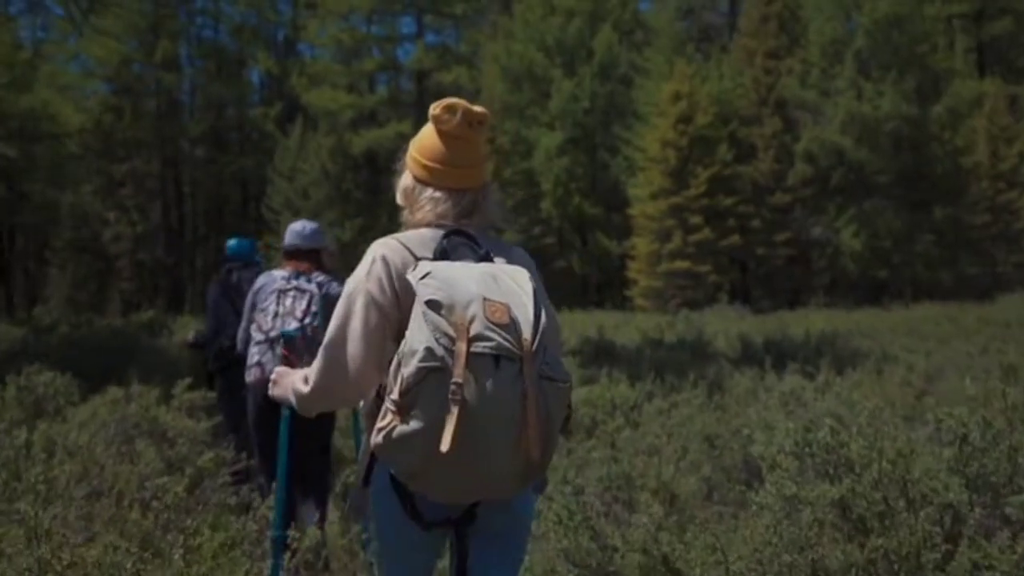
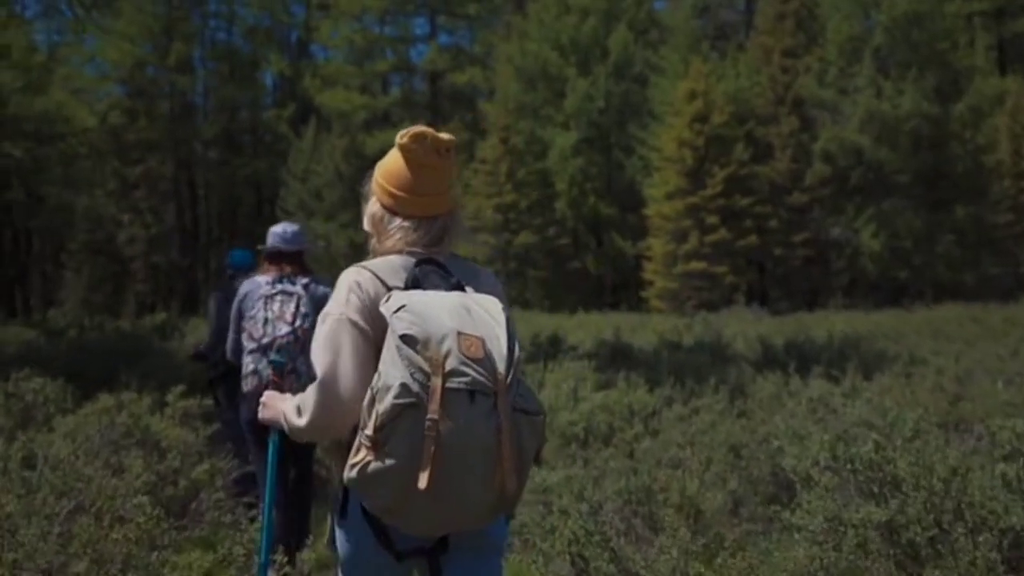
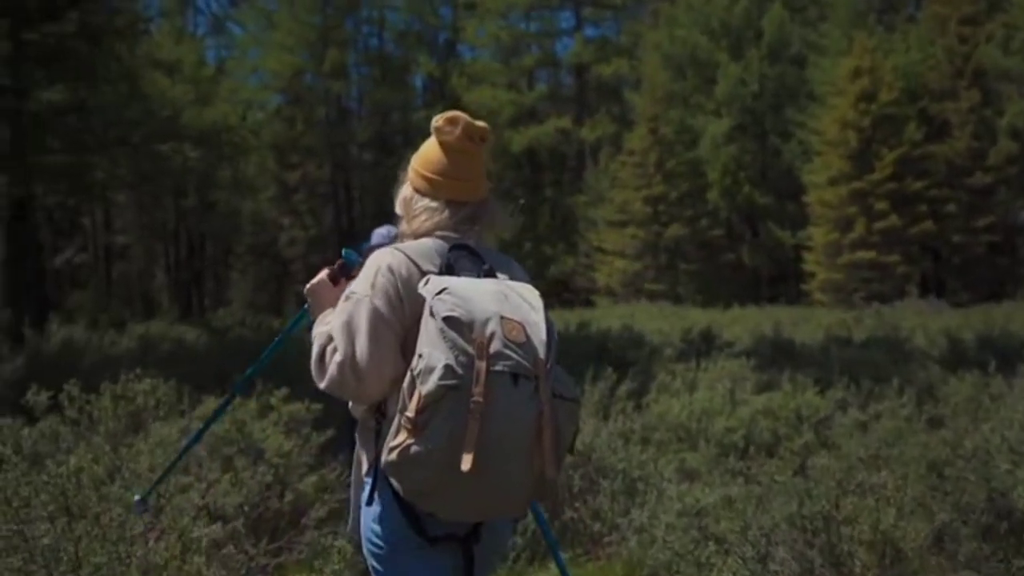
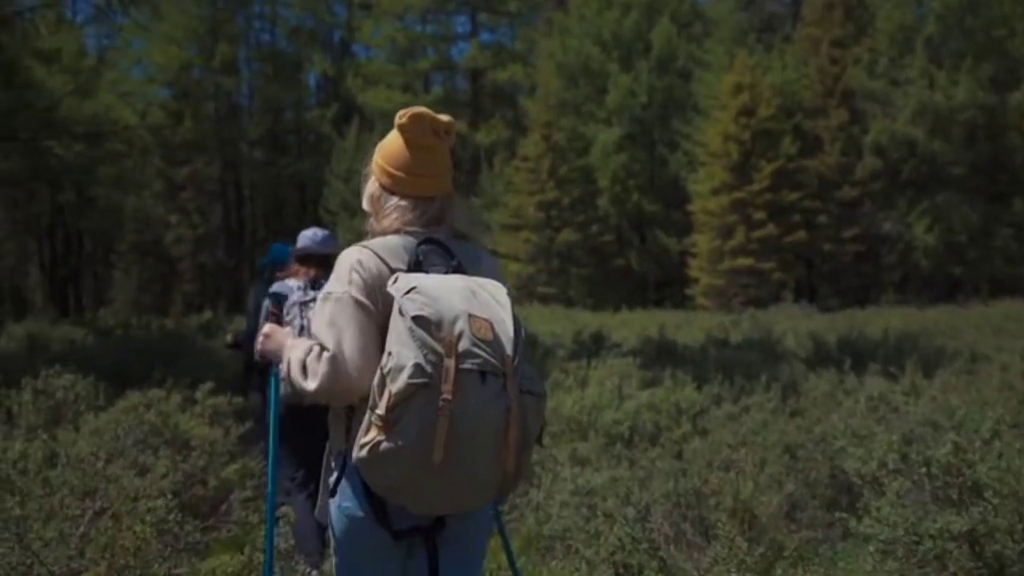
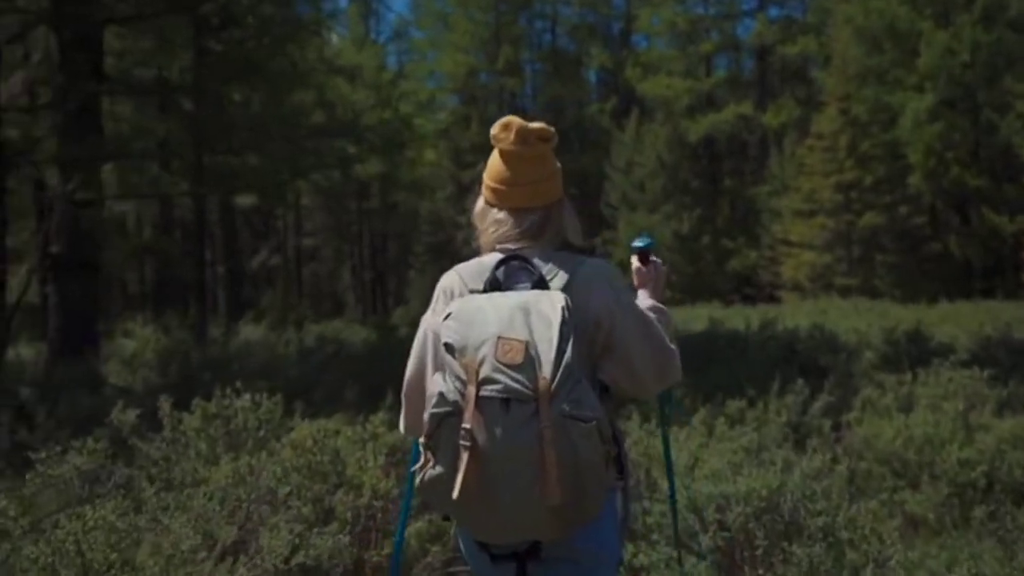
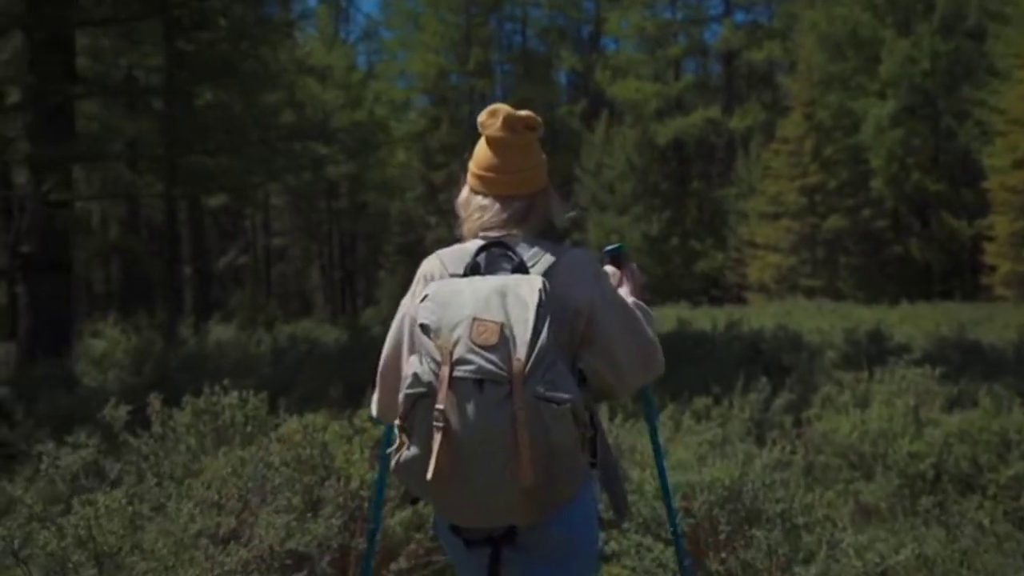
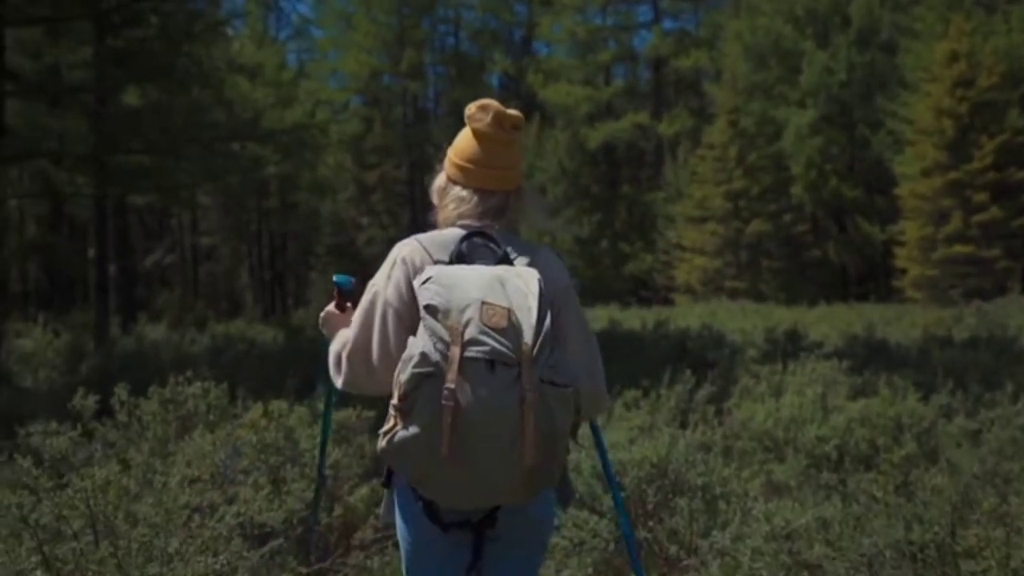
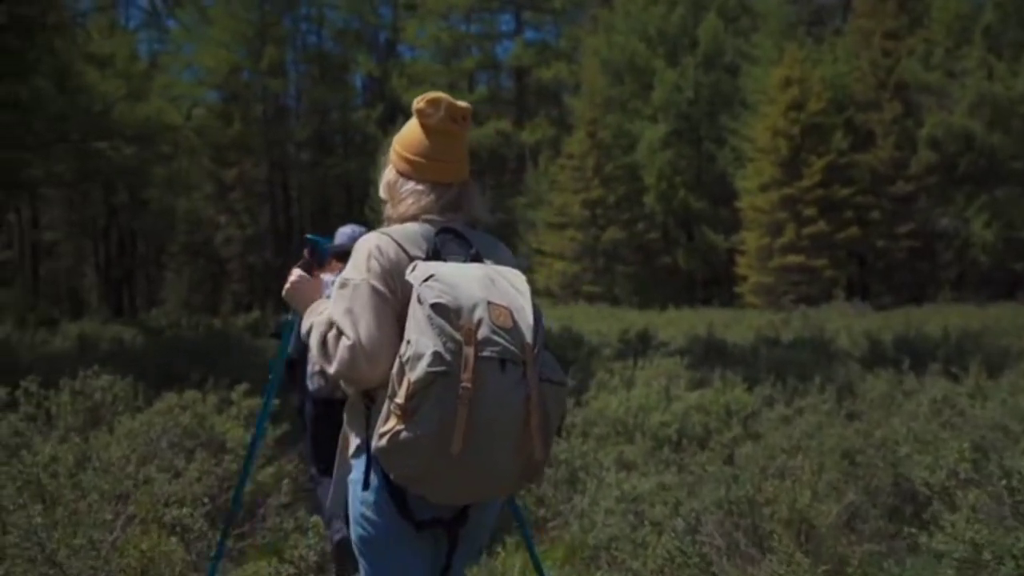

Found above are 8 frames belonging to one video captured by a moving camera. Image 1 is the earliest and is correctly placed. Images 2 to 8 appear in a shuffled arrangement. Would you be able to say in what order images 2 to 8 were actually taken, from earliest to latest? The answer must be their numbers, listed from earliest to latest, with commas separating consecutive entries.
2, 4, 8, 3, 7, 6, 5
